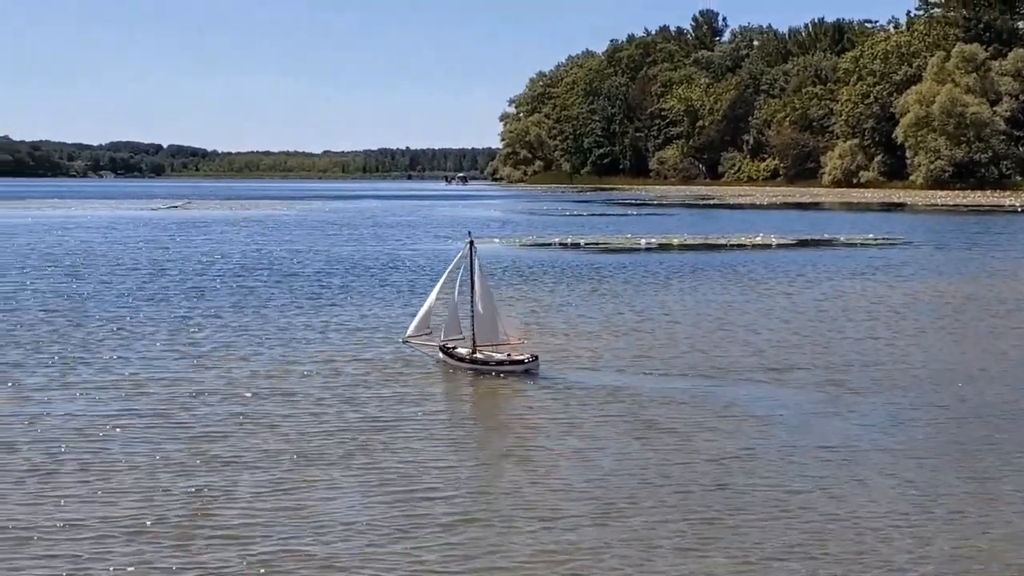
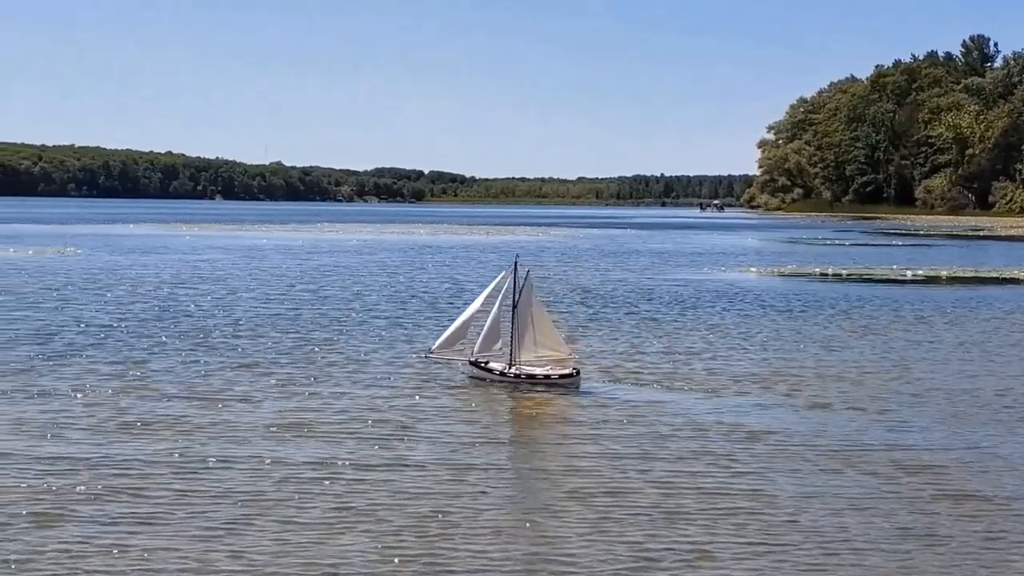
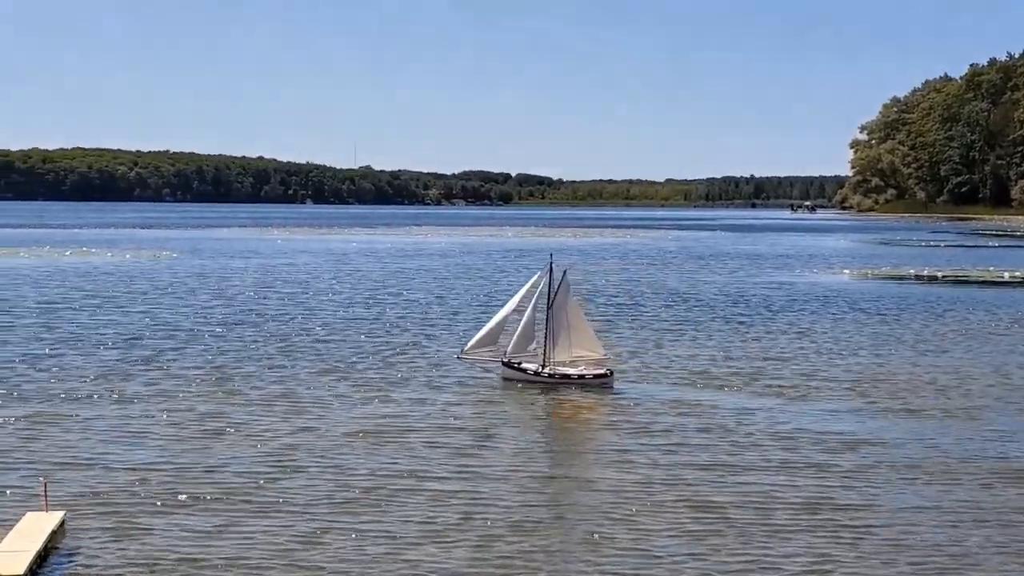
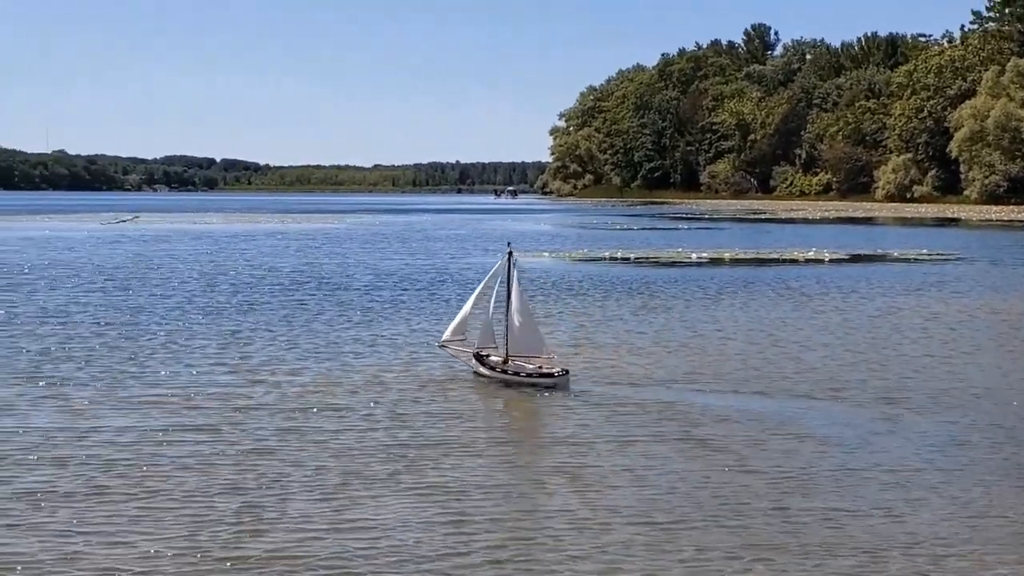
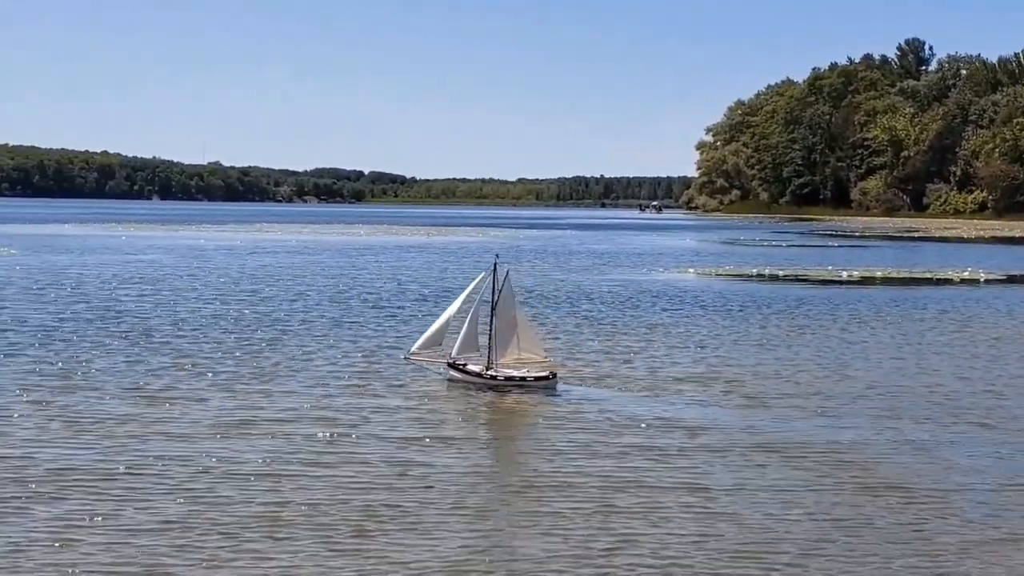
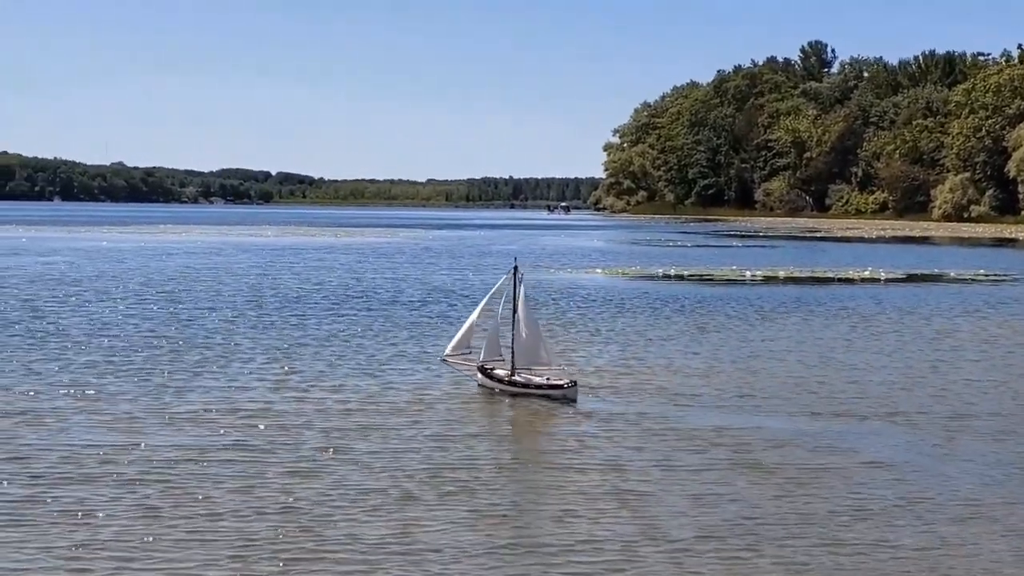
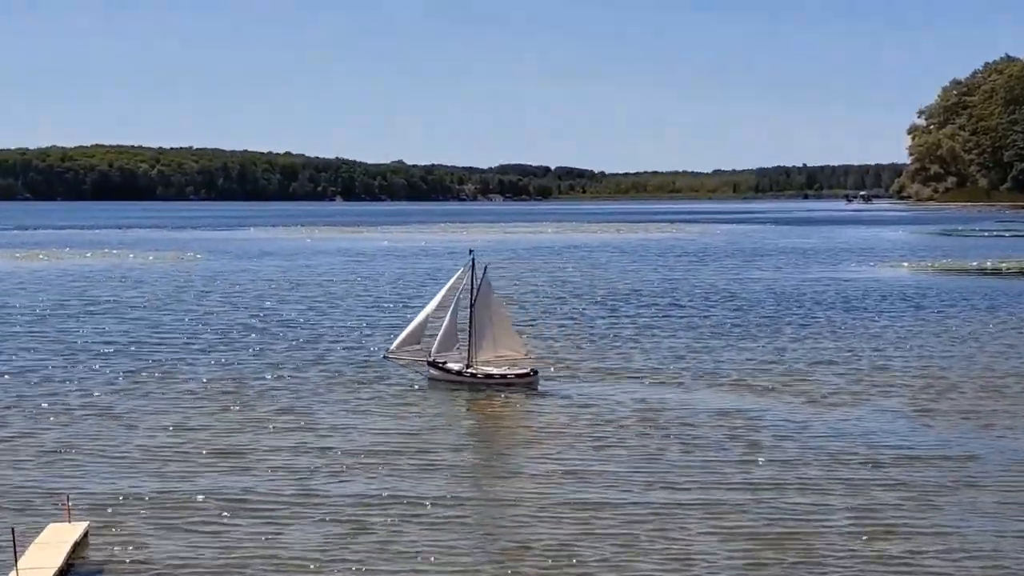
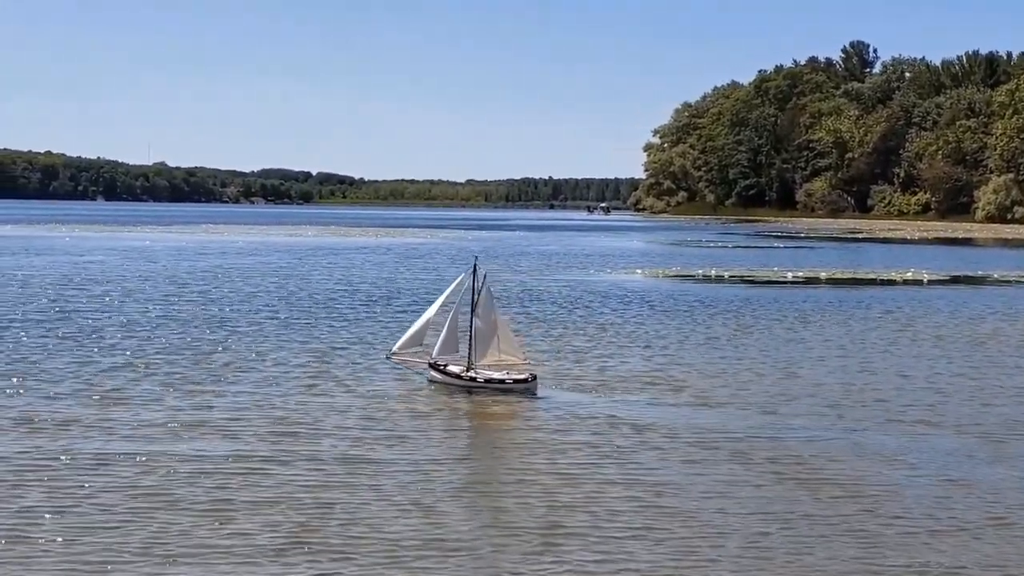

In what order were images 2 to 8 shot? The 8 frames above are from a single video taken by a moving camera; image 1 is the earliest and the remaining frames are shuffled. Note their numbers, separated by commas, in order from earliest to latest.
4, 6, 8, 5, 2, 3, 7
